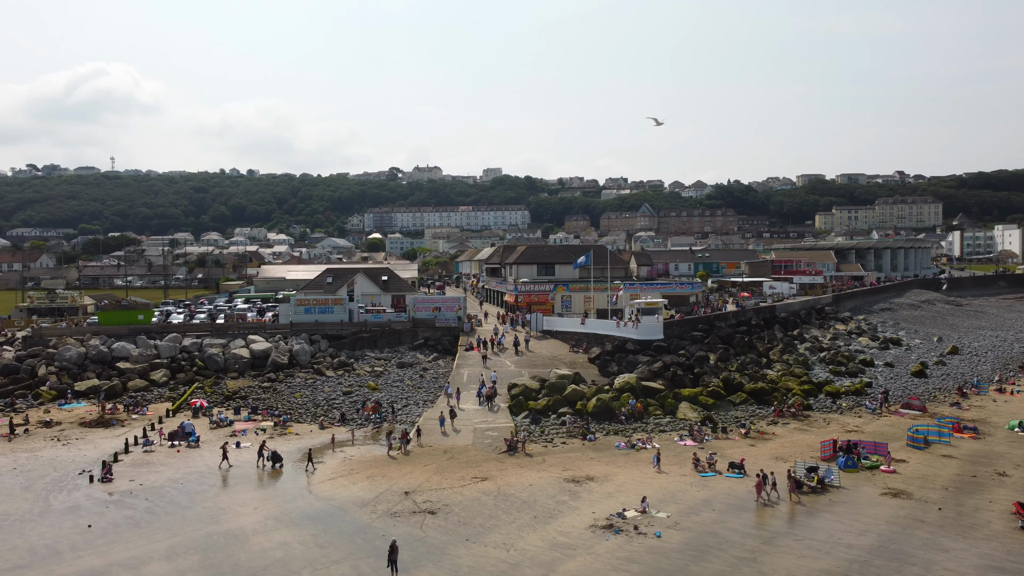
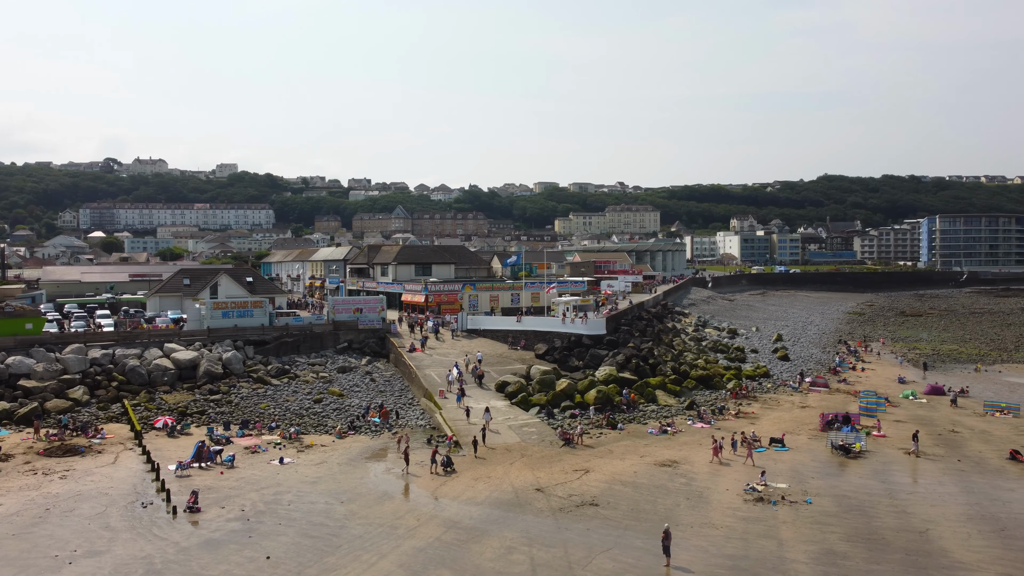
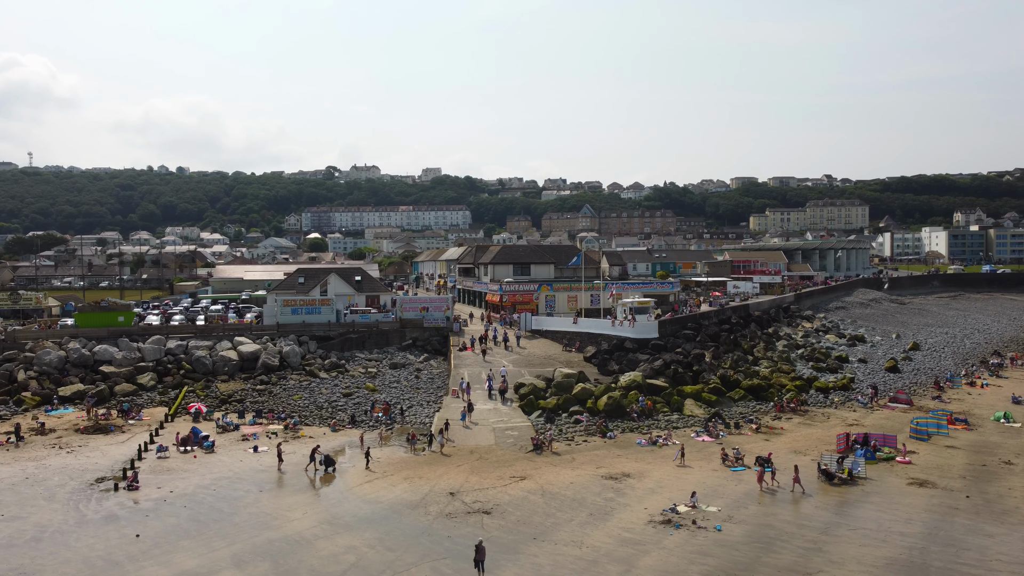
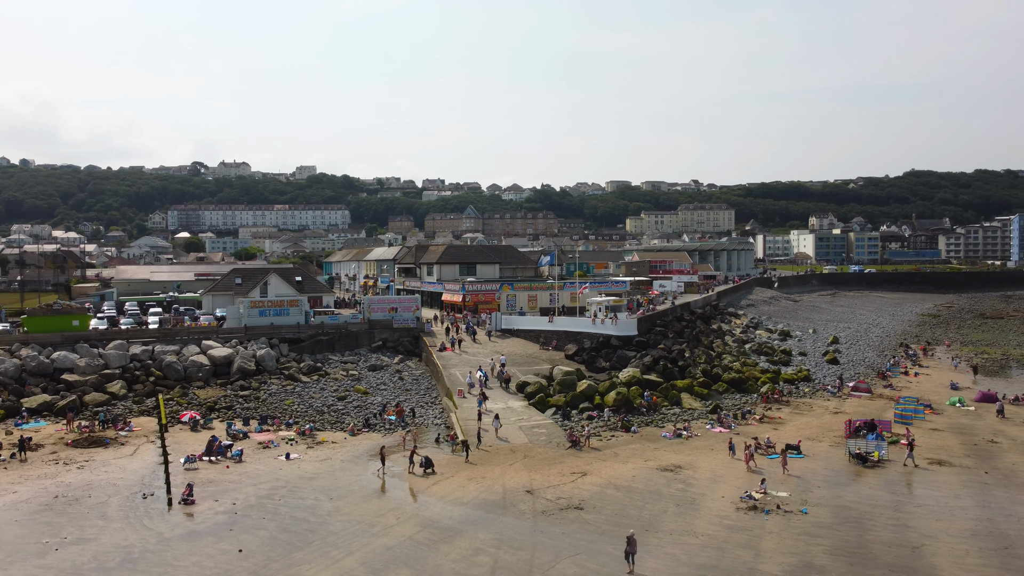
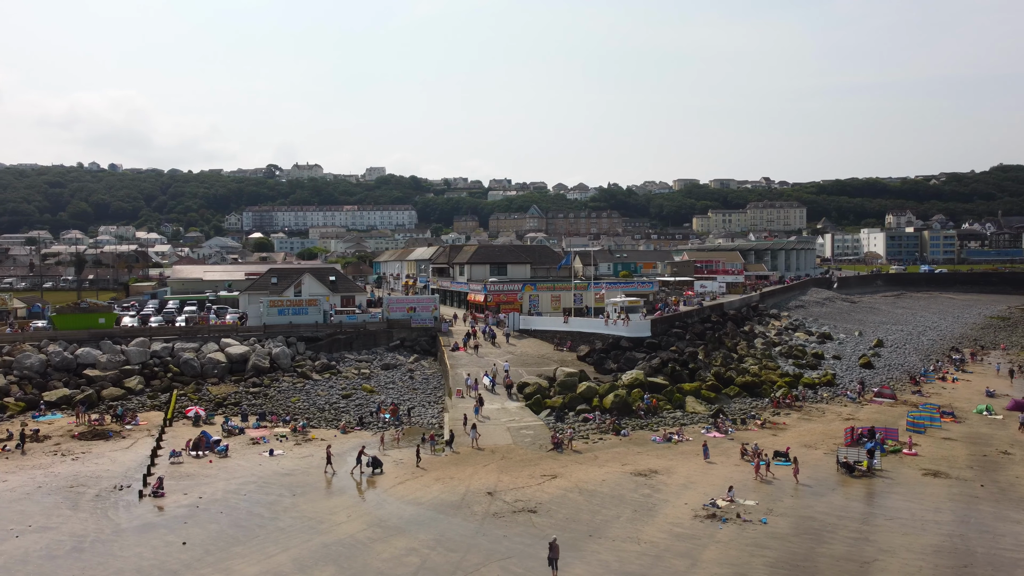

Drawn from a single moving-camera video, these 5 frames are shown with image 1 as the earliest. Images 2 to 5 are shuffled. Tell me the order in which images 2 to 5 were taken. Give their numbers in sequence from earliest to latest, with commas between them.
3, 5, 4, 2
